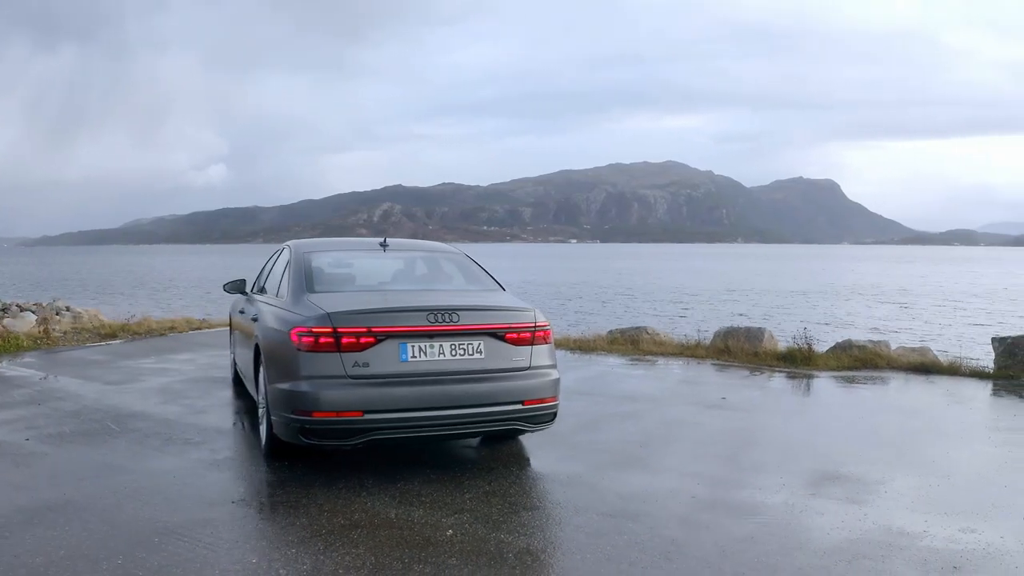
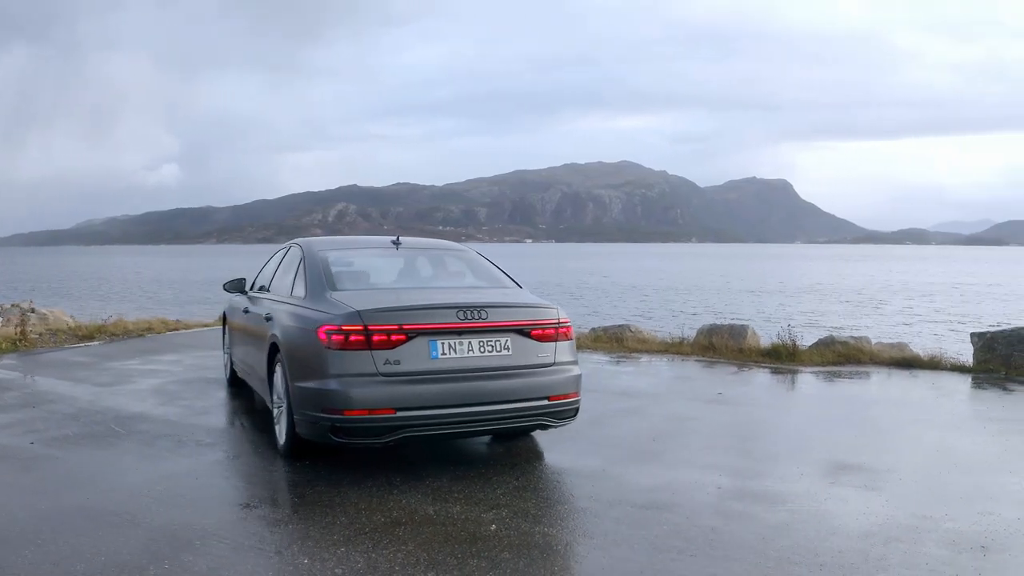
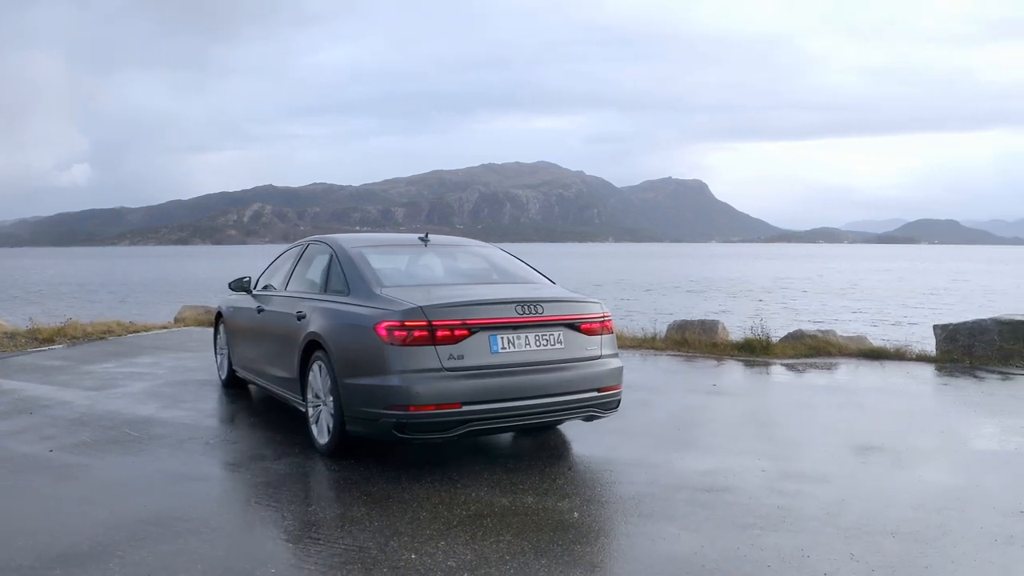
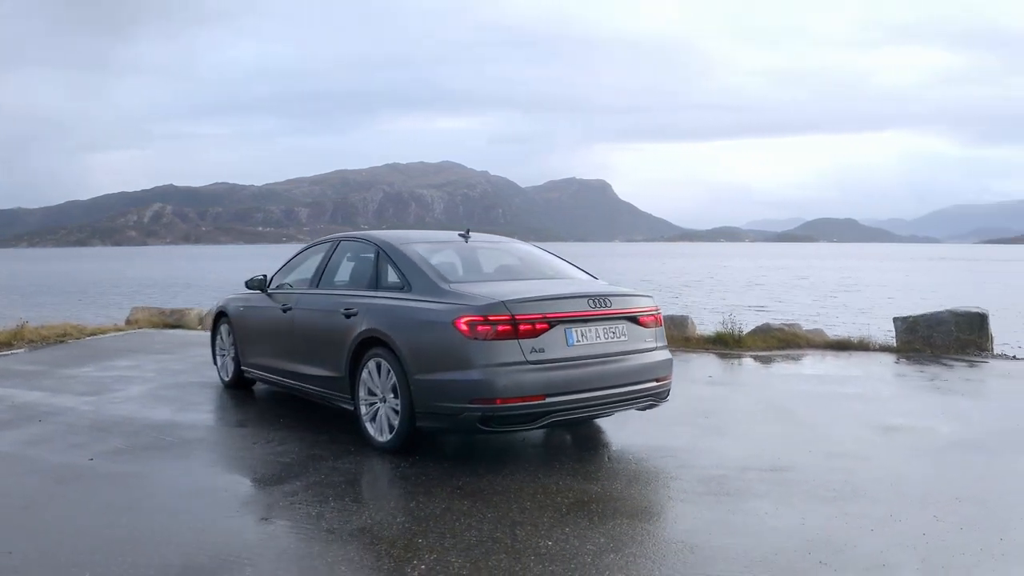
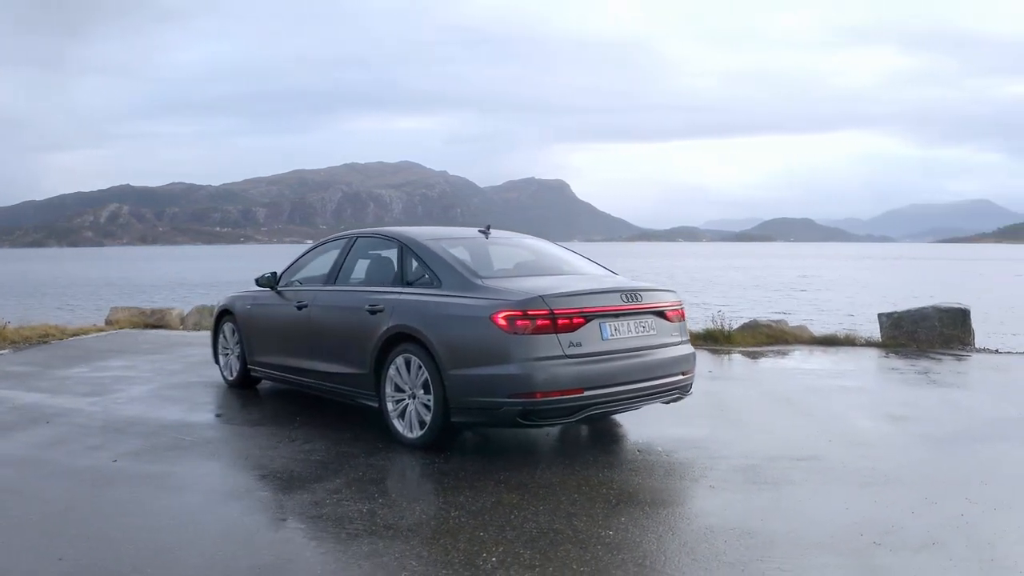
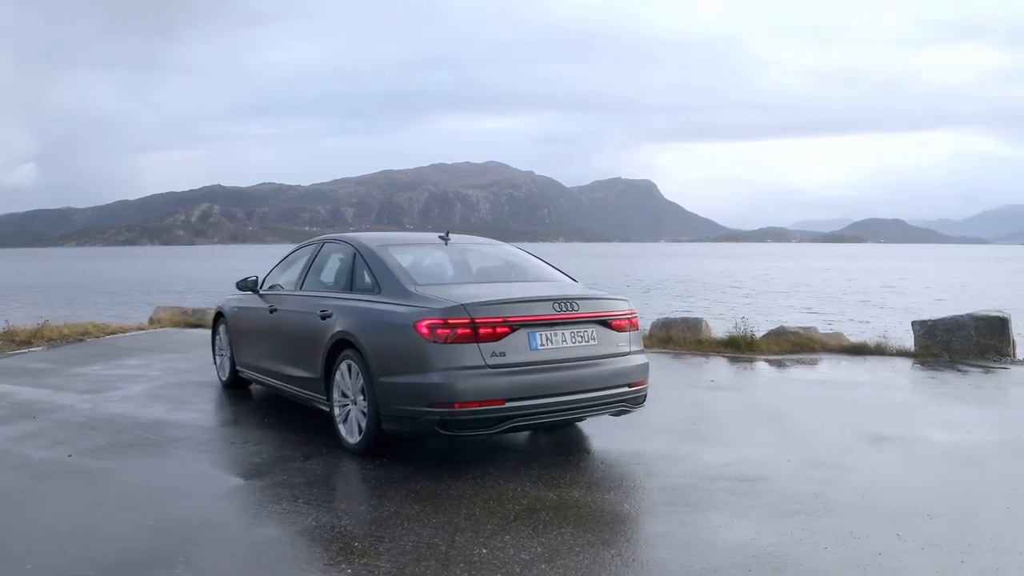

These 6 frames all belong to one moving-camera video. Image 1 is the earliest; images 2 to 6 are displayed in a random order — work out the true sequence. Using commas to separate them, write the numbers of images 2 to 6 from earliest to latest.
2, 3, 6, 4, 5
